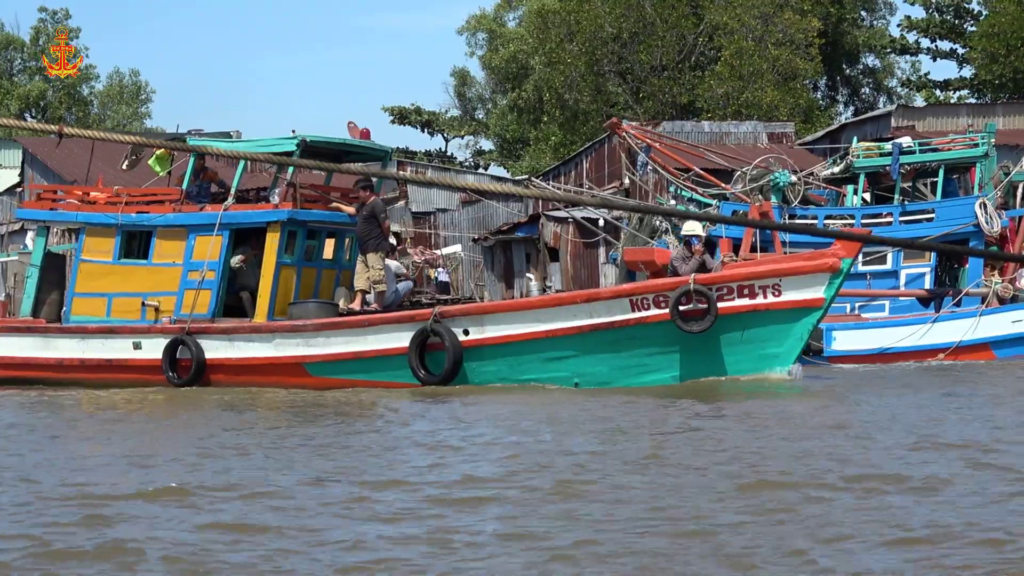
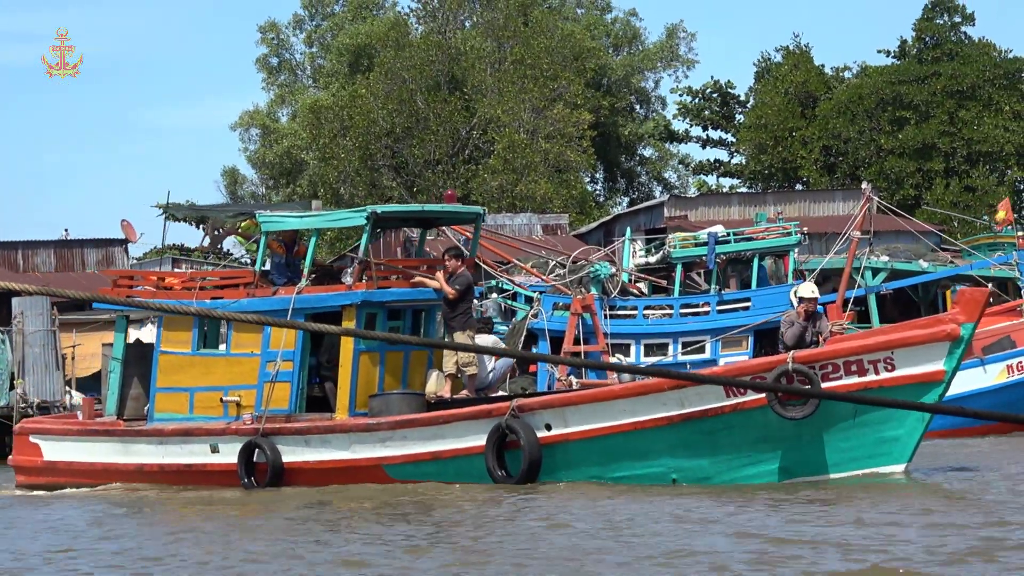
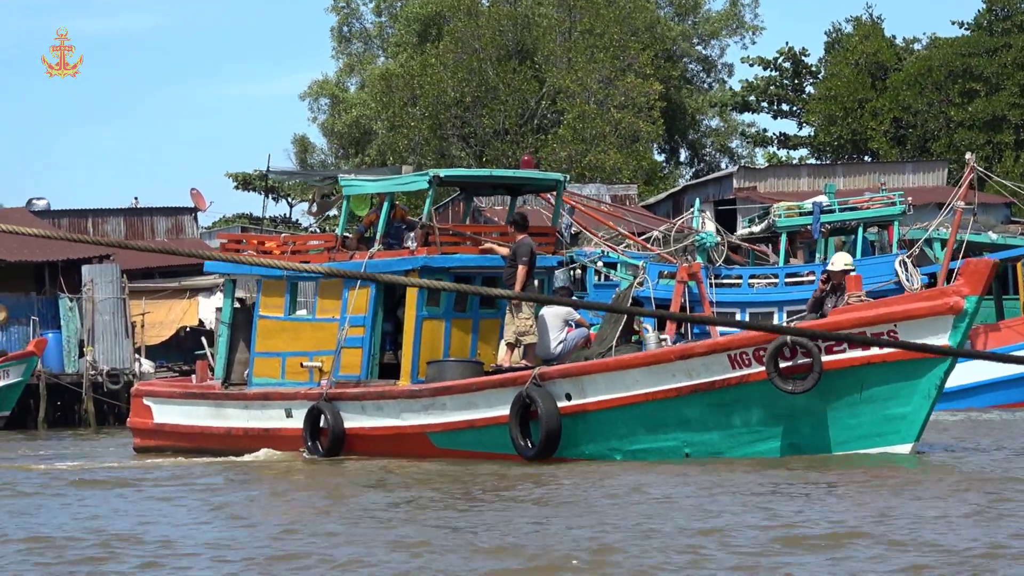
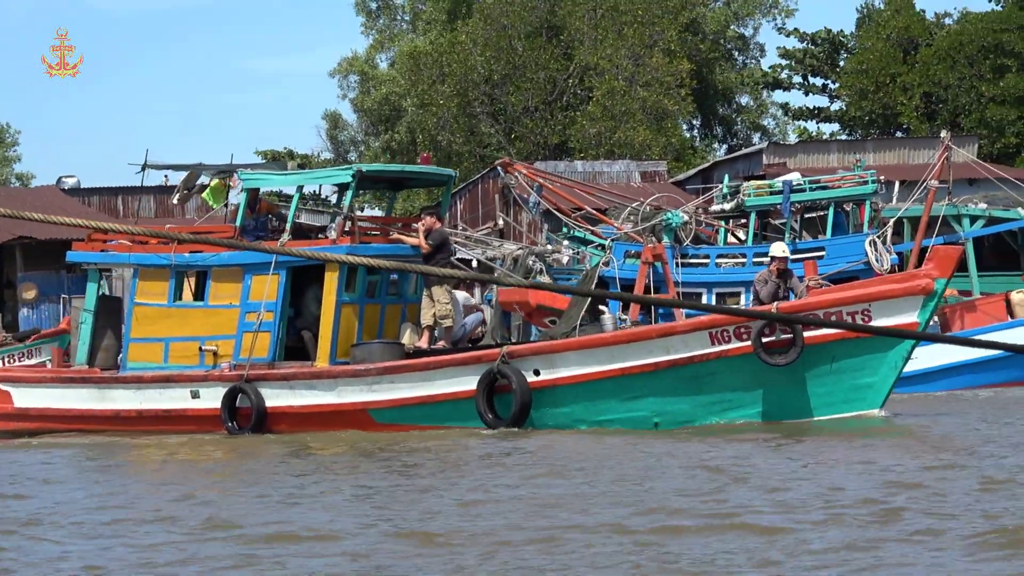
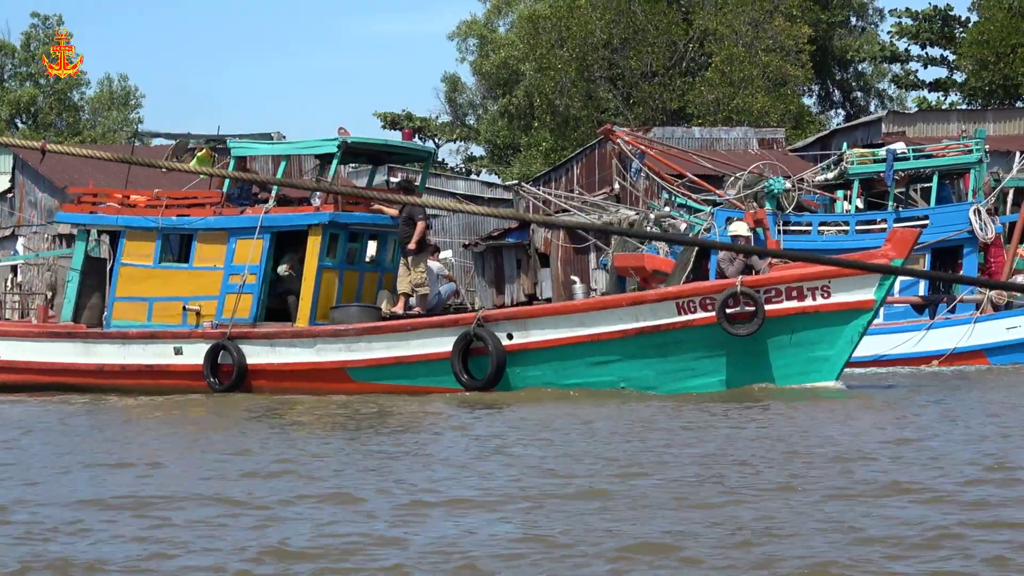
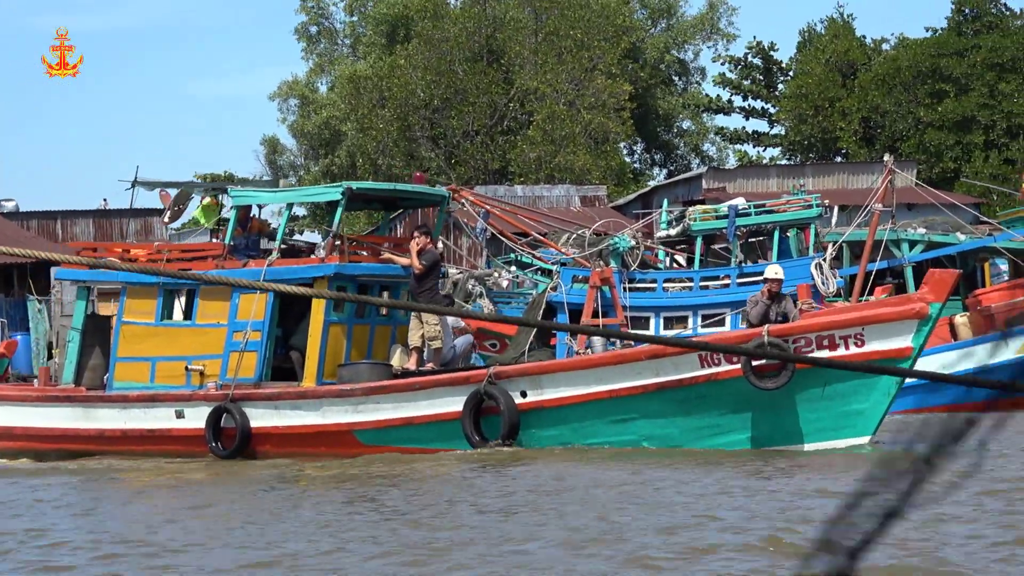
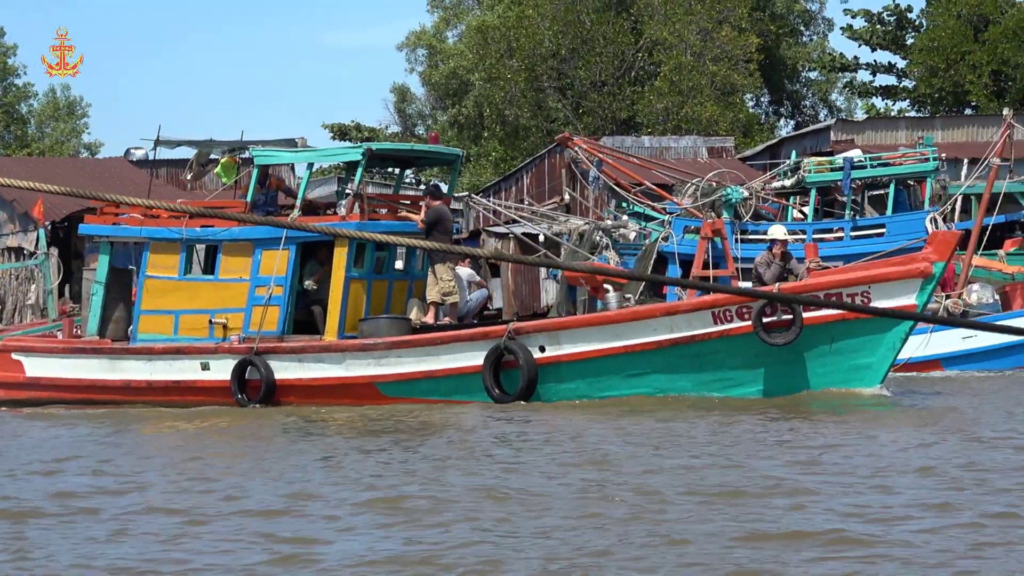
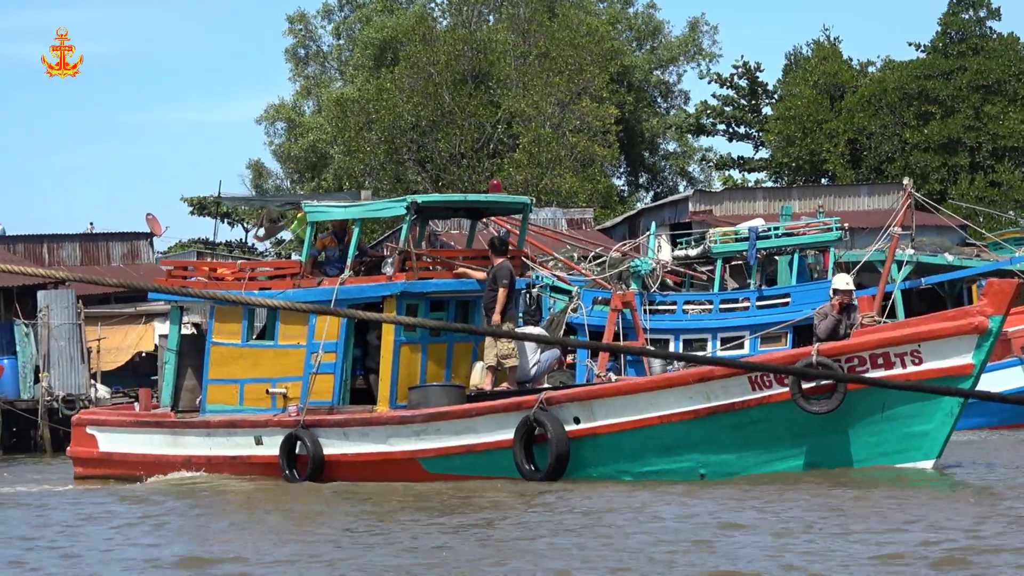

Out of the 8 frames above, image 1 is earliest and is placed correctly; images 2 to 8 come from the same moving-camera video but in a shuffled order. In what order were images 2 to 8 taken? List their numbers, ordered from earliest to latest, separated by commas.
5, 7, 4, 6, 2, 8, 3
